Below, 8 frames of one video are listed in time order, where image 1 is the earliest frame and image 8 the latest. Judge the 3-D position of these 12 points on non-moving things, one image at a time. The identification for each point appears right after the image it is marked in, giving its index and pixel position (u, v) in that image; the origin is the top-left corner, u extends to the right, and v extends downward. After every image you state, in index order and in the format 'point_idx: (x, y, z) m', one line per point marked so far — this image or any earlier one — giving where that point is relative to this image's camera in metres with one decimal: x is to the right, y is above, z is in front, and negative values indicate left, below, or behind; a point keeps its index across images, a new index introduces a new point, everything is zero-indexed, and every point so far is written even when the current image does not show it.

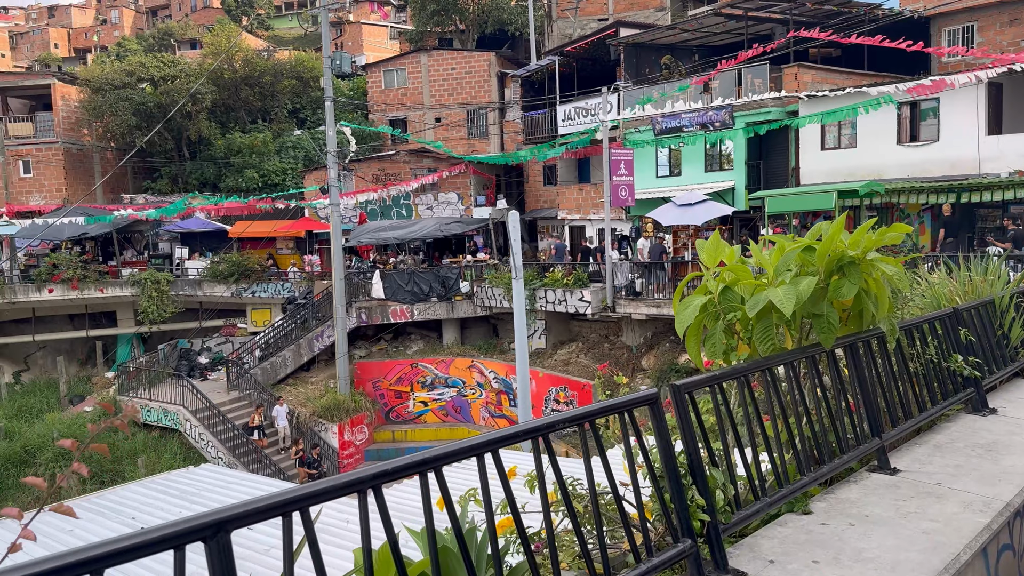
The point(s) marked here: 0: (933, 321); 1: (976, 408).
0: (+2.6, -0.2, +5.1) m
1: (+3.0, -0.8, +5.4) m
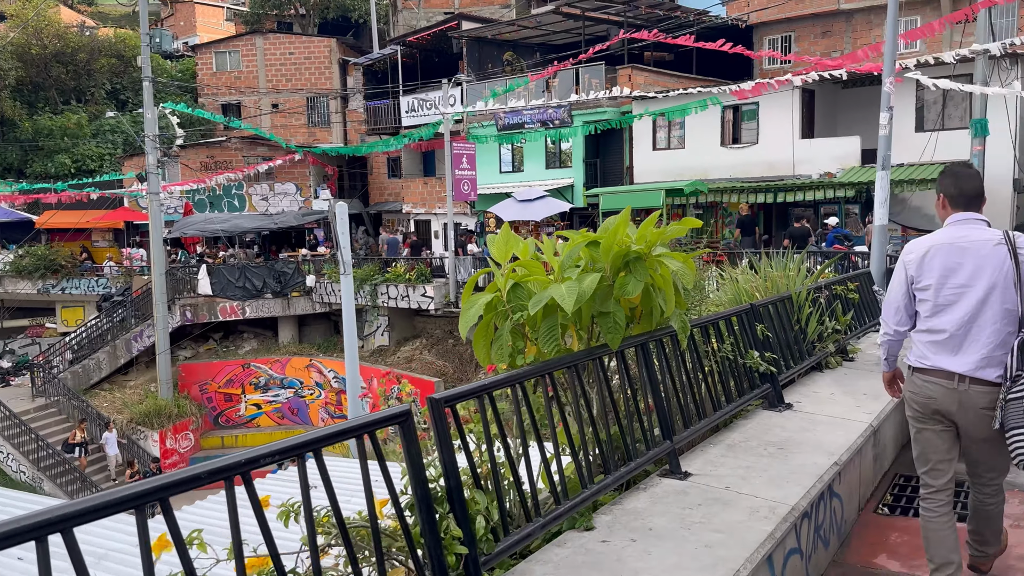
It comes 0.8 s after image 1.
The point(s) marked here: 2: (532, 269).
0: (+1.3, -0.2, +5.0) m
1: (+1.7, -0.8, +5.4) m
2: (+0.1, +0.1, +3.8) m
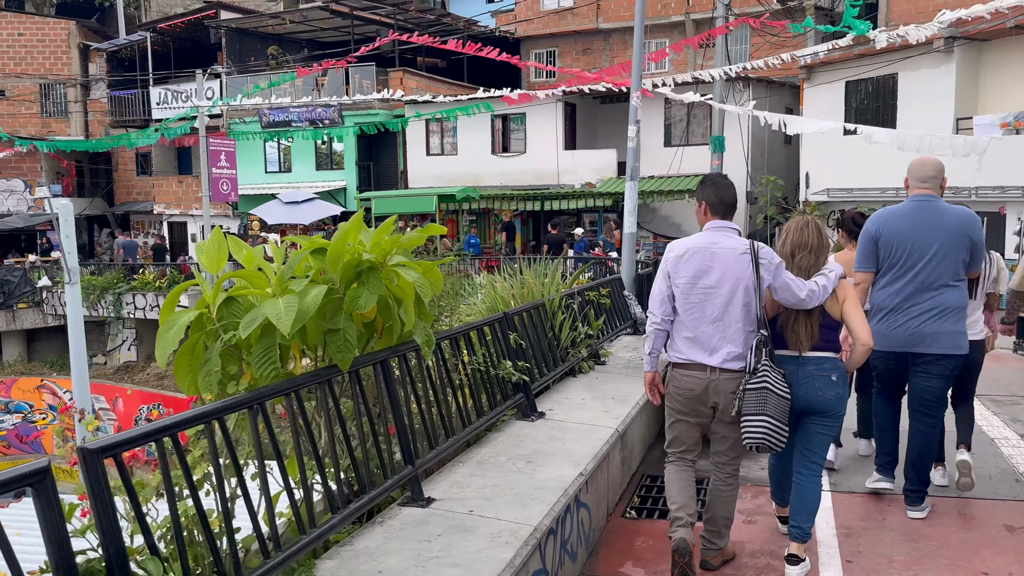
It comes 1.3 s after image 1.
0: (-0.2, -0.2, +4.8) m
1: (+0.1, -0.8, +5.3) m
2: (-1.1, 0.0, +3.3) m
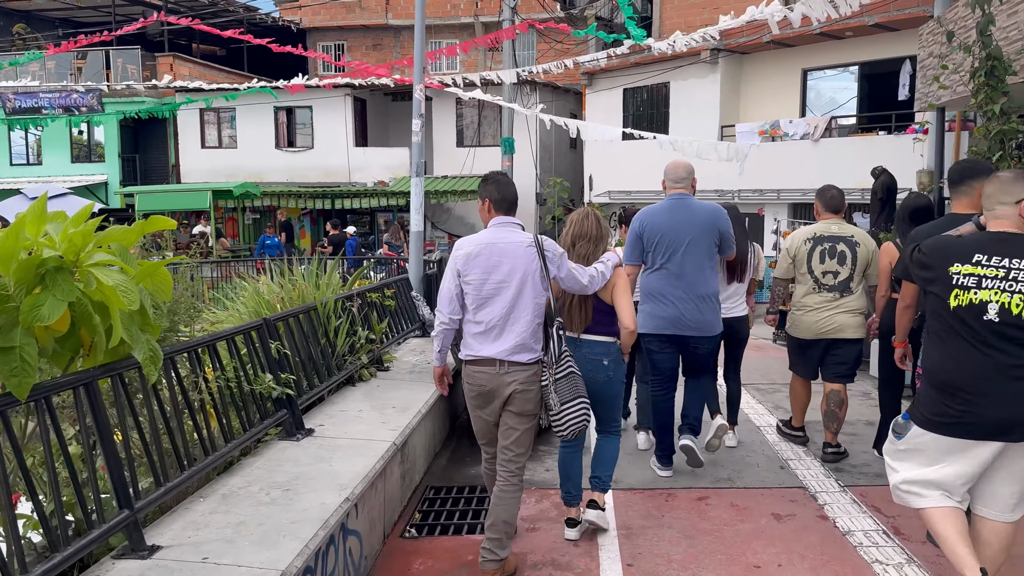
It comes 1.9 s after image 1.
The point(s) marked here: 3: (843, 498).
0: (-1.4, -0.3, +4.2) m
1: (-1.3, -0.8, +4.7) m
2: (-1.9, 0.0, +2.5) m
3: (+1.9, -1.2, +4.7) m
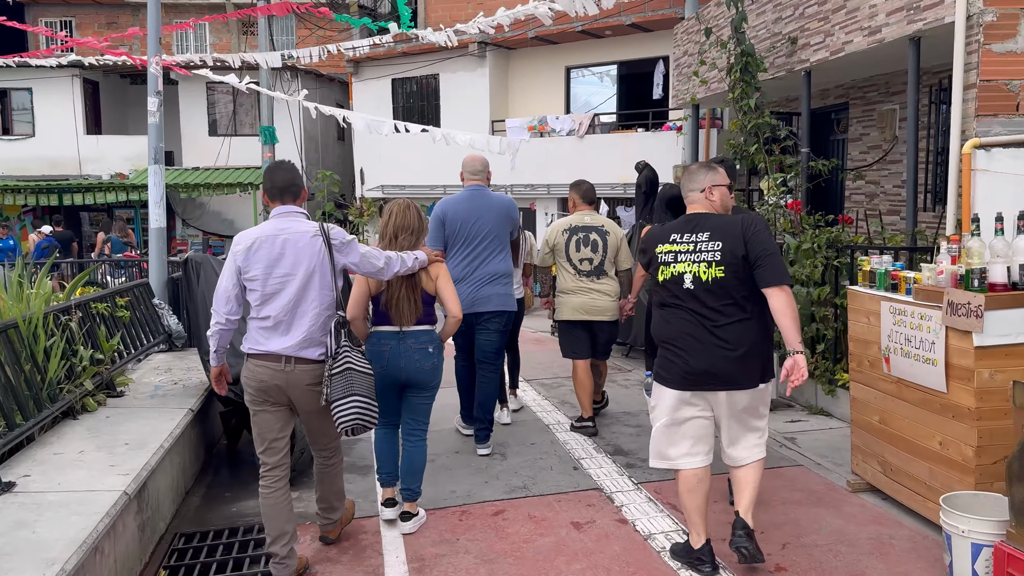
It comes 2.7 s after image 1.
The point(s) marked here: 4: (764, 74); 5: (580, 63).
0: (-2.4, -0.3, +3.1) m
1: (-2.4, -0.9, +3.7) m
2: (-2.4, -0.1, +1.4) m
3: (+0.7, -1.1, +4.5) m
4: (+2.3, +2.0, +7.6) m
5: (+1.3, +4.2, +15.5) m
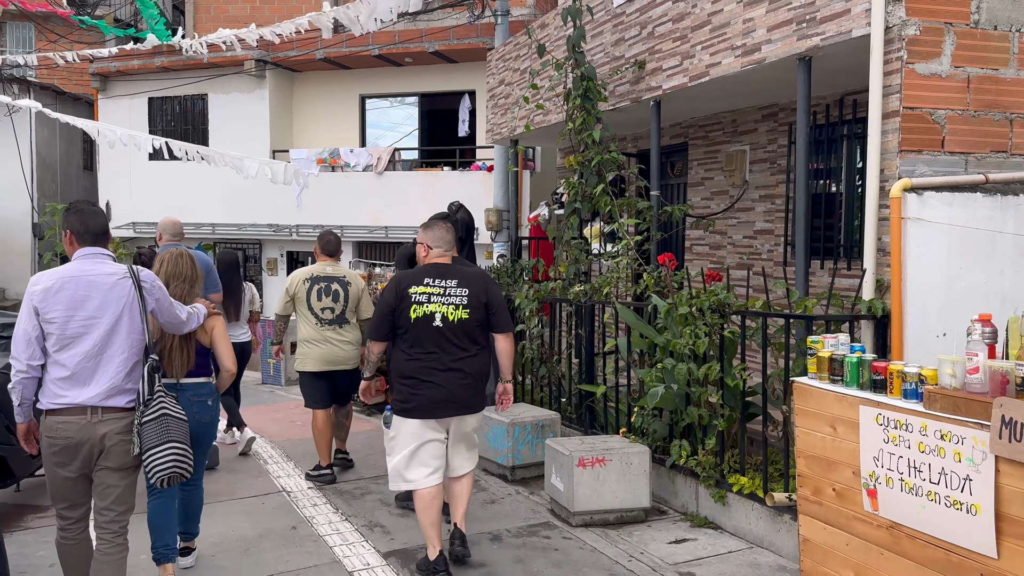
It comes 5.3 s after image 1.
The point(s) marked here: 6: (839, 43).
0: (-2.7, -0.6, +0.8) m
1: (-2.8, -1.2, +1.3) m
2: (-2.3, -0.3, -0.9) m
3: (0.0, -1.5, +2.9) m
4: (+0.7, +1.5, +6.5) m
5: (-2.3, +3.3, +13.9) m
6: (+1.7, +1.3, +4.4) m
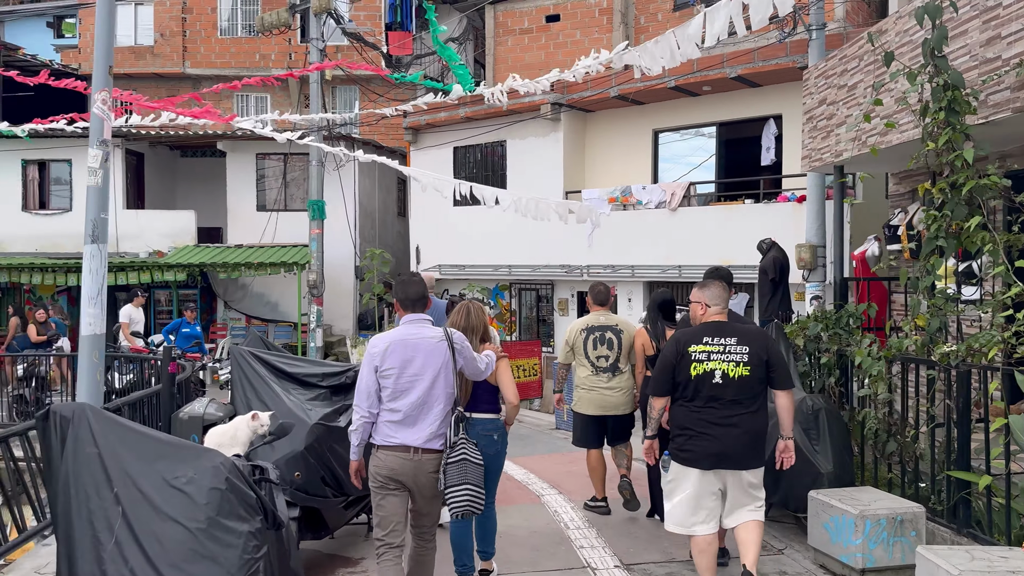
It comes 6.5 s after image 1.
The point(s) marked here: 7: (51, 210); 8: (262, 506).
0: (-2.2, -0.7, +0.9) m
1: (-2.1, -1.3, +1.4) m
2: (-2.4, -0.3, -0.7) m
3: (+1.0, -1.7, +2.0) m
4: (+2.9, +1.1, +5.2) m
5: (+2.6, +2.6, +13.4) m
6: (+3.2, +1.0, +3.0) m
7: (-10.2, +1.8, +18.6) m
8: (-1.0, -0.9, +3.2) m
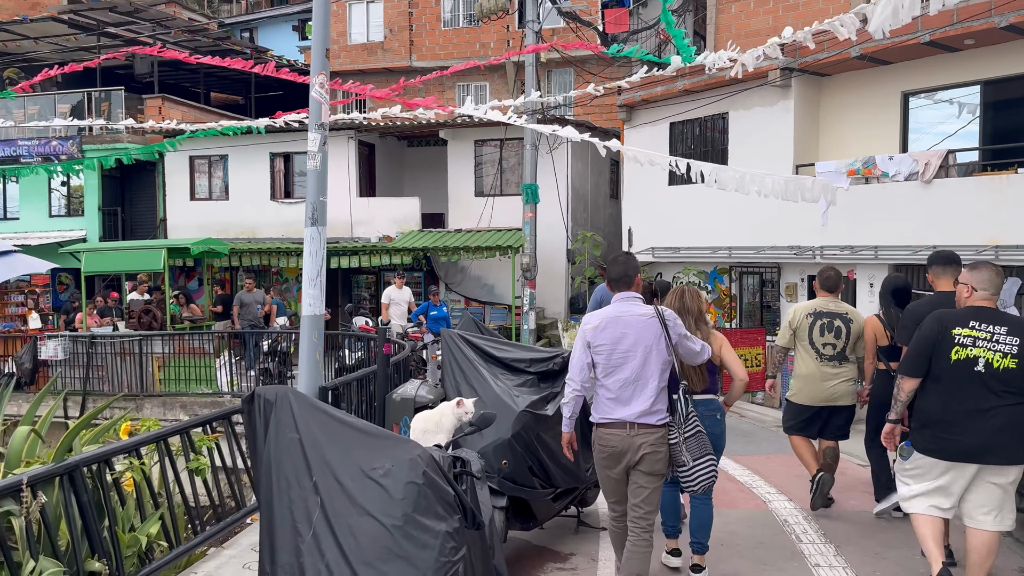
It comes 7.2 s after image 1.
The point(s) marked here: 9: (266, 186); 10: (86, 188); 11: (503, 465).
0: (-1.9, -0.7, +1.2) m
1: (-1.7, -1.3, +1.6) m
2: (-2.5, -0.3, -0.4) m
3: (+1.4, -1.7, +1.4) m
4: (+4.1, +1.2, +4.0) m
5: (+5.8, +2.8, +11.9) m
6: (+3.8, +1.1, +1.7) m
7: (-5.1, +2.2, +20.2) m
8: (-0.2, -0.8, +3.0) m
9: (-5.9, +2.5, +20.4) m
10: (-10.7, +2.5, +21.6) m
11: (0.0, -0.9, +4.4) m
